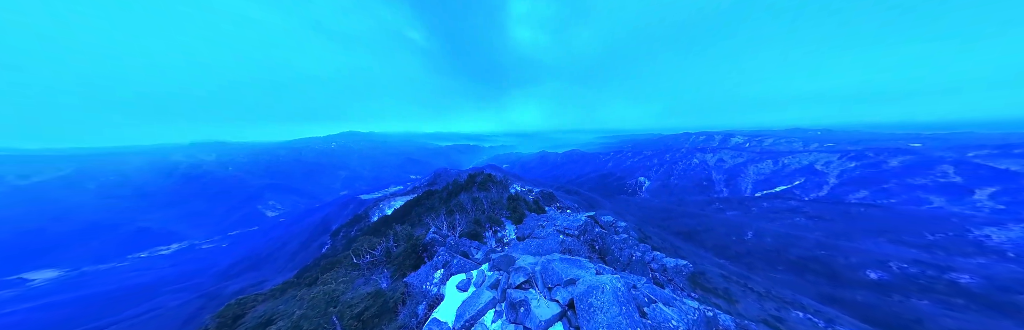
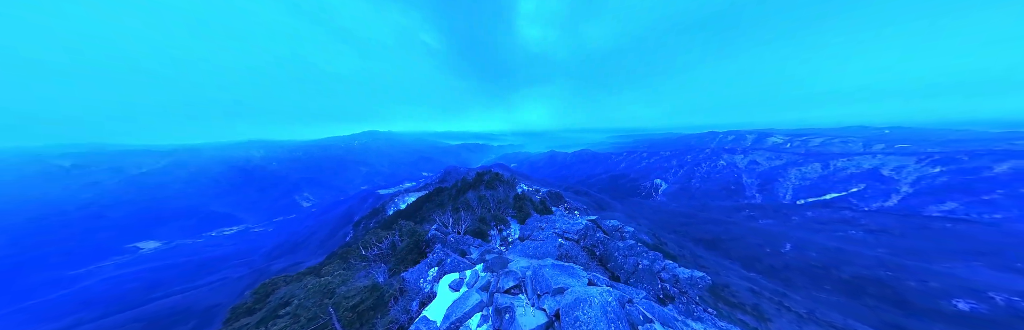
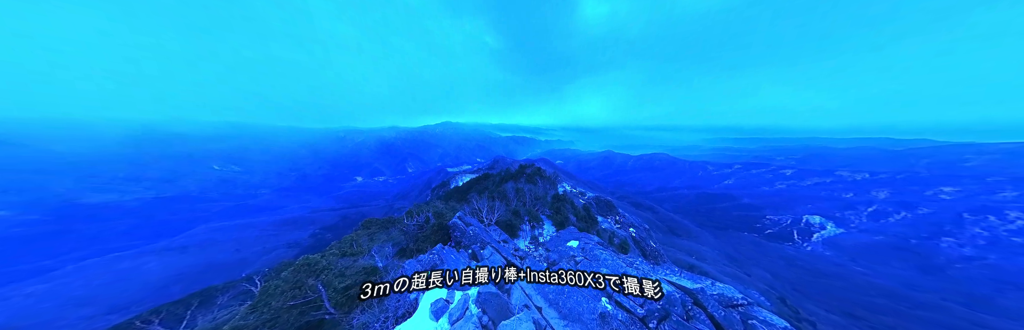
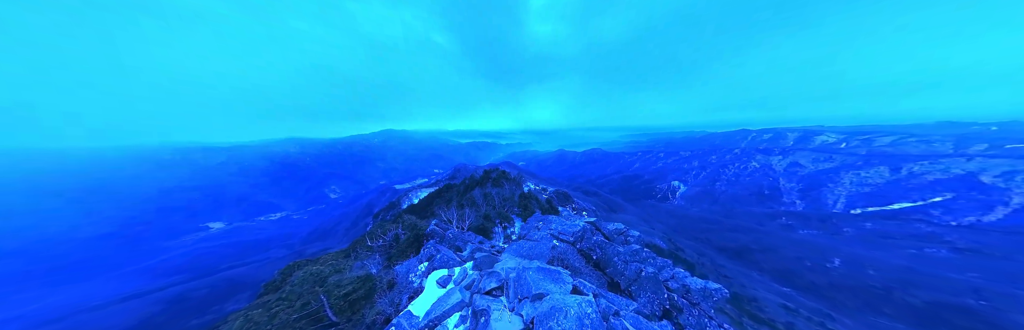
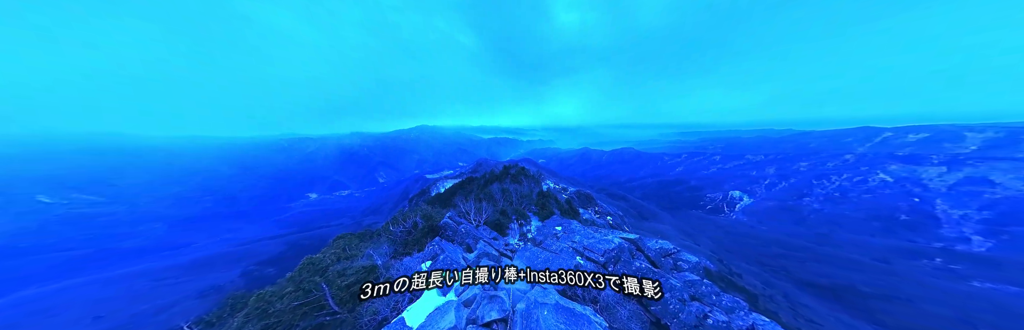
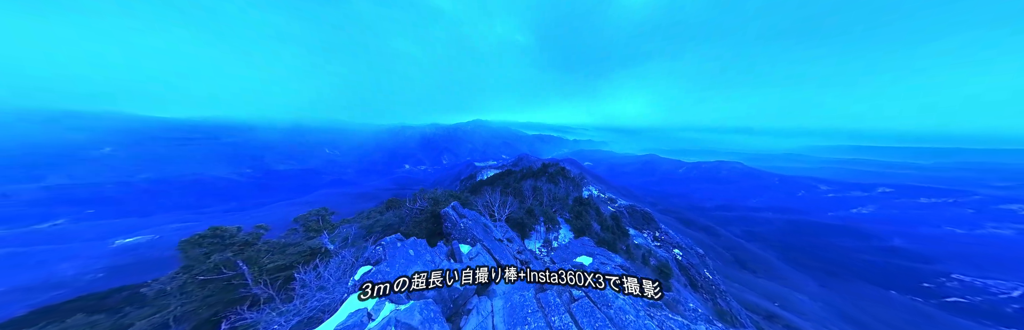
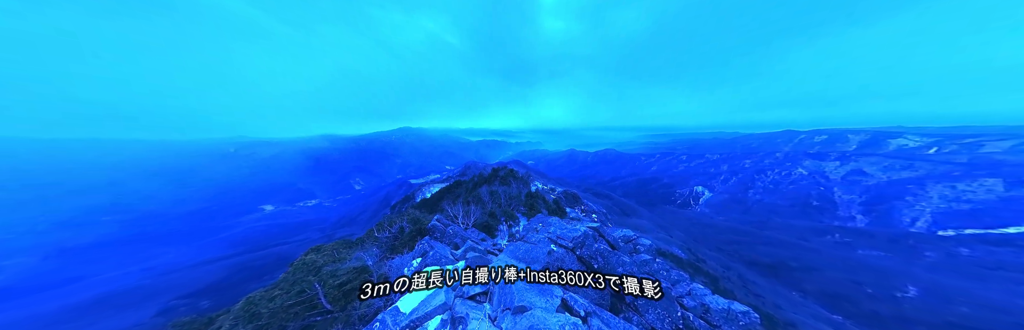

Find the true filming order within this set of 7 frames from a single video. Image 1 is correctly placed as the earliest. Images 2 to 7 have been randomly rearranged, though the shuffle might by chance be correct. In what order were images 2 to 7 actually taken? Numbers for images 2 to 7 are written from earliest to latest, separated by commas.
2, 4, 7, 5, 3, 6
